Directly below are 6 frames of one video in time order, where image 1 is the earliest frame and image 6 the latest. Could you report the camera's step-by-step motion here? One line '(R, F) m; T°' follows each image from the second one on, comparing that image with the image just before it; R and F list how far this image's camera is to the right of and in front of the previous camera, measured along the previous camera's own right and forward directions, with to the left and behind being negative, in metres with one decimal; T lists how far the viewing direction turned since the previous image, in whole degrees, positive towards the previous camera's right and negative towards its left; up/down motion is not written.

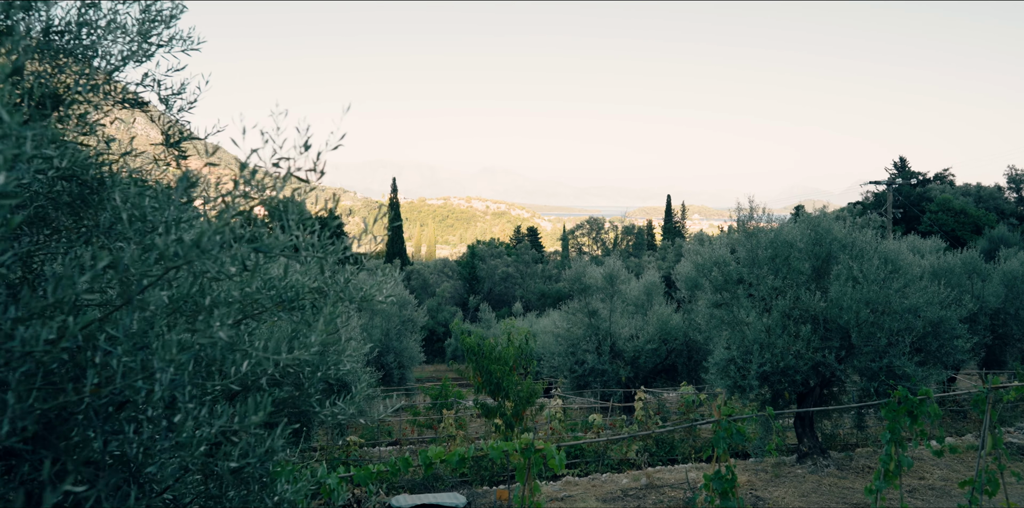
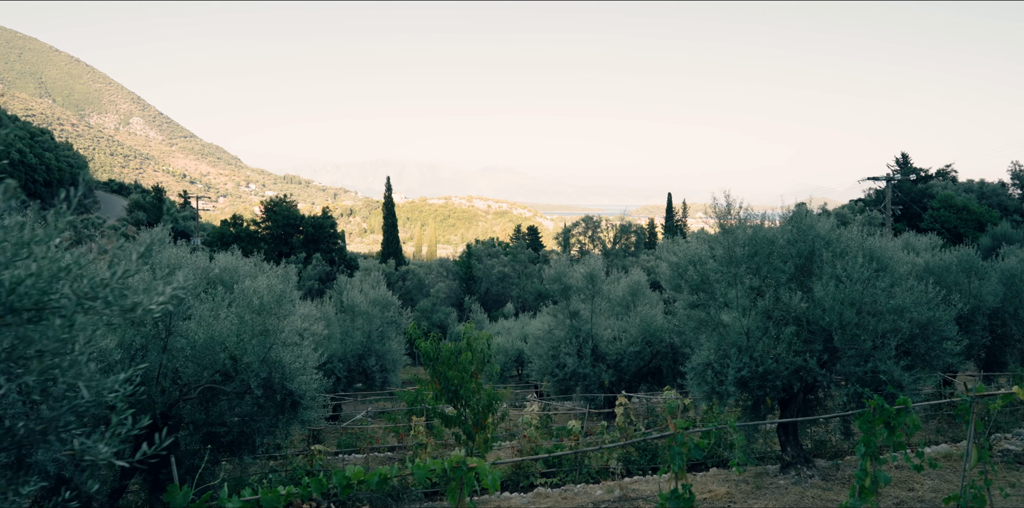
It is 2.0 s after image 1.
(+0.8, +0.6) m; 0°
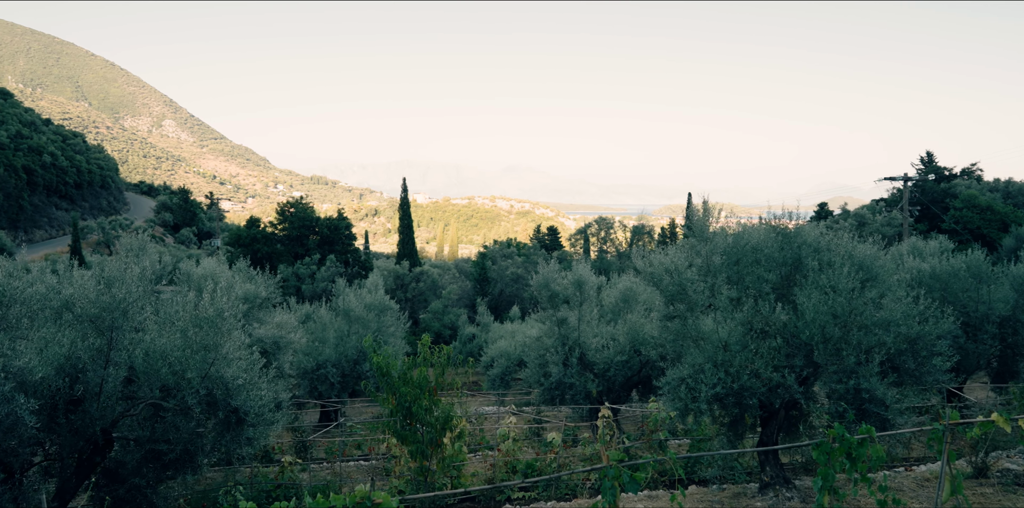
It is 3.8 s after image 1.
(+1.2, +0.4) m; -2°
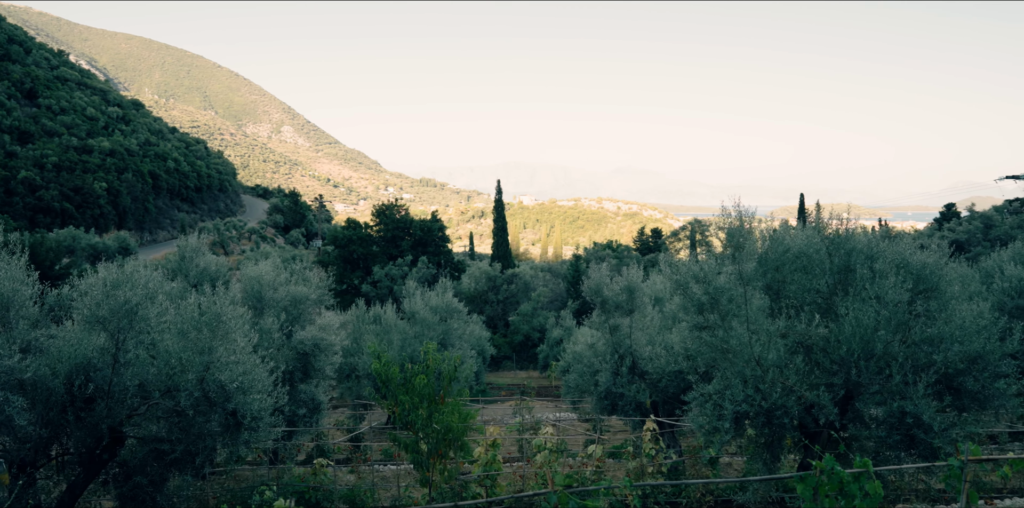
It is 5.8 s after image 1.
(+1.5, +0.2) m; -10°
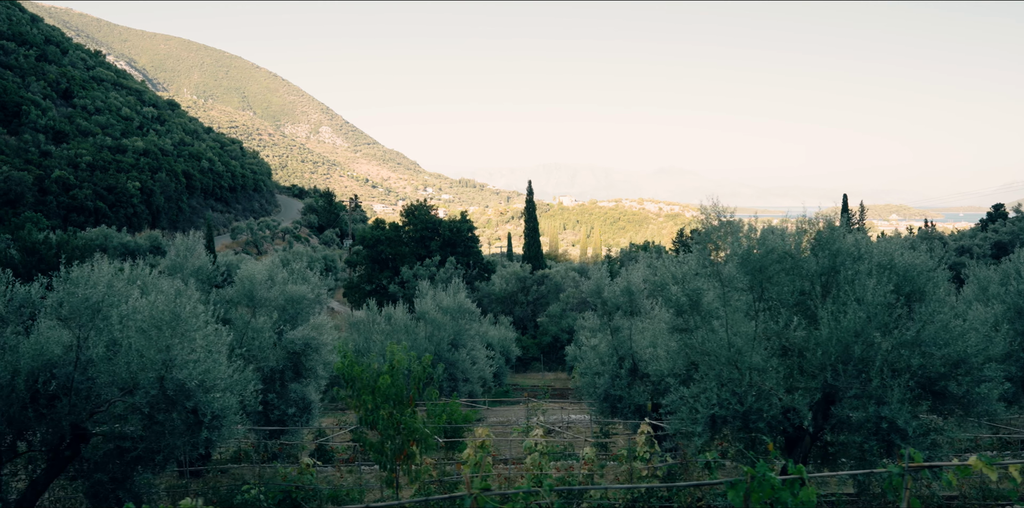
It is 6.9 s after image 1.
(+1.1, -0.1) m; -4°
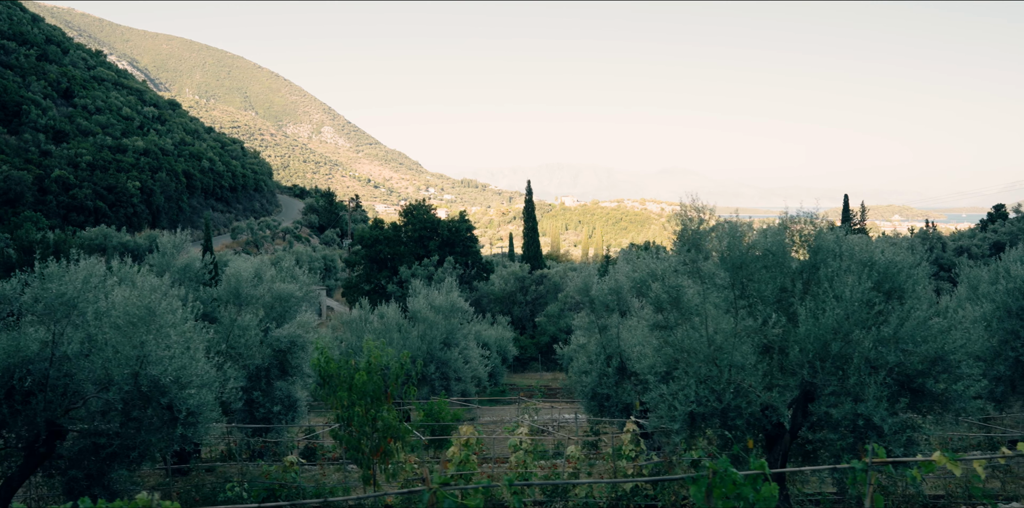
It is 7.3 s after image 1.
(+0.3, -0.2) m; 0°
